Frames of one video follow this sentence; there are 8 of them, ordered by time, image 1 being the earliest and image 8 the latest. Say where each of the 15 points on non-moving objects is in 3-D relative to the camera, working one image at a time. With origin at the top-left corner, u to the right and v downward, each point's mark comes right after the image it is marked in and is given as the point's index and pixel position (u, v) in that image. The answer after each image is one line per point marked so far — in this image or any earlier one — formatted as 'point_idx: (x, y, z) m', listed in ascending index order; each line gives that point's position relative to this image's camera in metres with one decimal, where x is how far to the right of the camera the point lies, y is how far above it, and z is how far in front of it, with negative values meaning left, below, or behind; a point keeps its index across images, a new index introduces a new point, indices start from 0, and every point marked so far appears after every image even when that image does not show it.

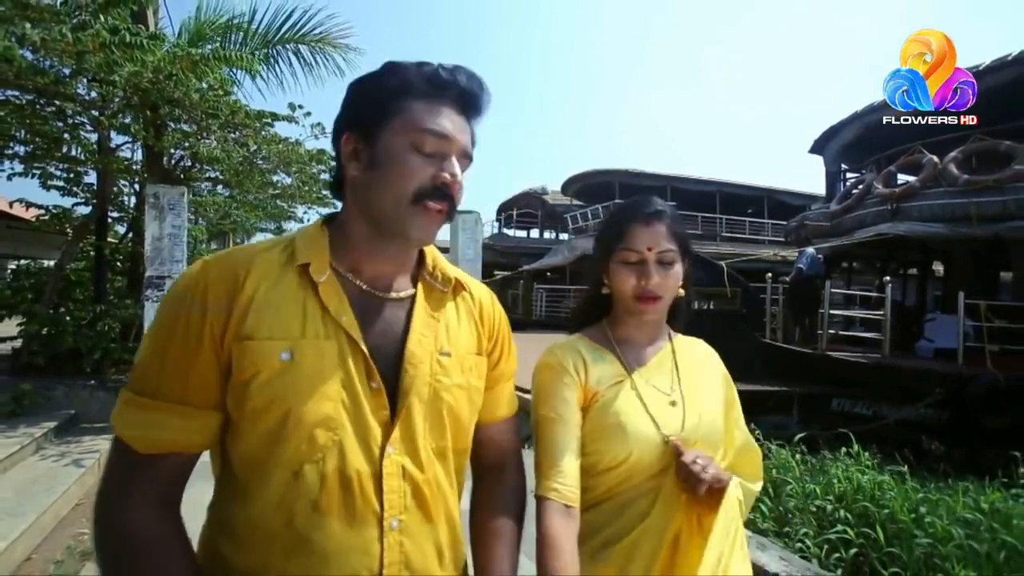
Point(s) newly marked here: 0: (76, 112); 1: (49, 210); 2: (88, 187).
0: (-3.9, +1.5, +5.8) m
1: (-4.9, +0.8, +6.6) m
2: (-4.4, +1.0, +6.4) m
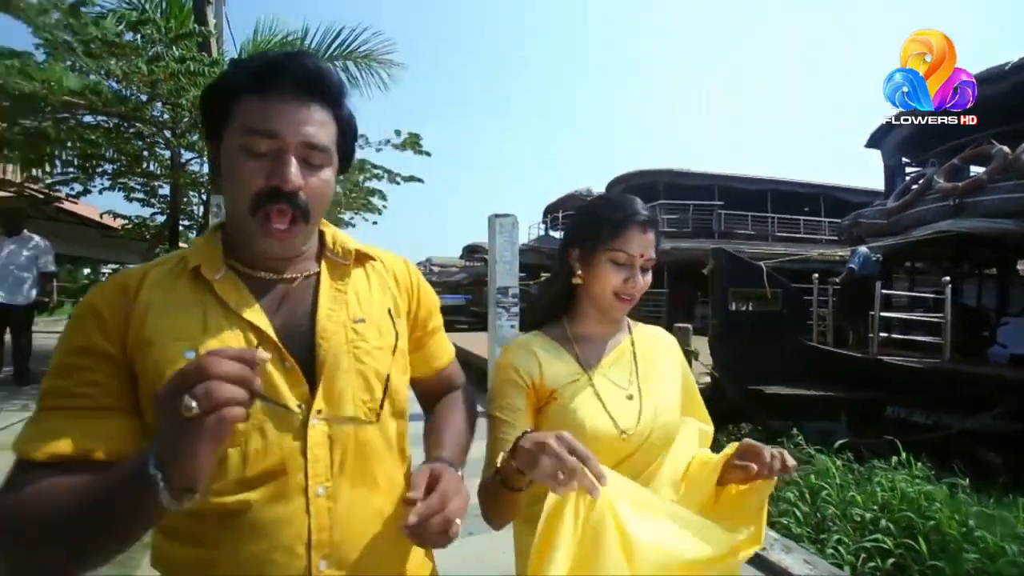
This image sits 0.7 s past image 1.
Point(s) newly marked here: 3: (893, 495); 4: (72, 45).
0: (-3.5, +1.5, +6.4) m
1: (-4.5, +0.8, +7.3) m
2: (-4.0, +1.0, +7.0) m
3: (+2.5, -1.3, +3.9) m
4: (-3.9, +2.2, +5.9) m
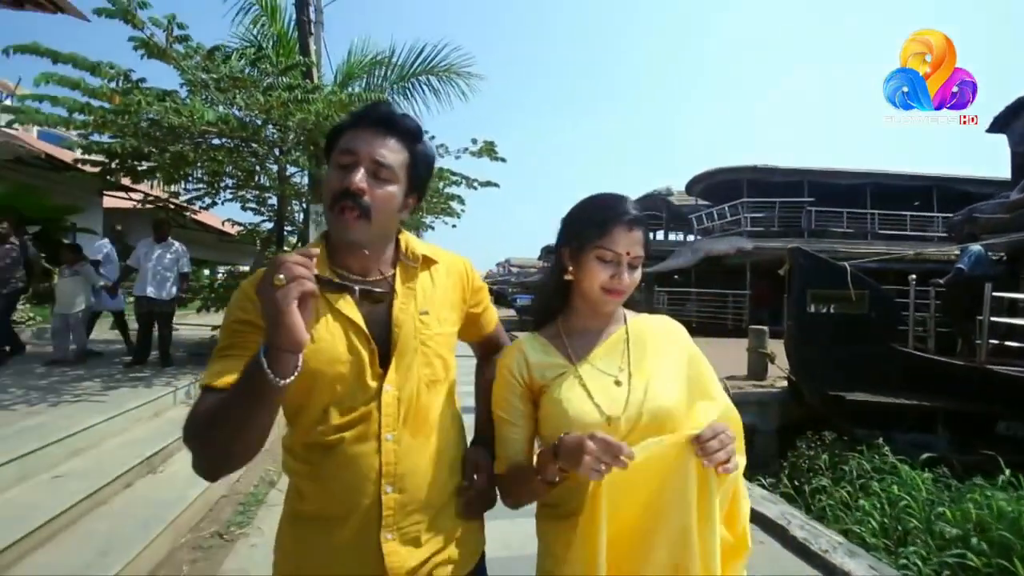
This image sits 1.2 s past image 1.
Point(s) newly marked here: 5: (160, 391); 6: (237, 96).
0: (-2.8, +1.5, +7.1) m
1: (-3.5, +0.8, +8.2) m
2: (-3.1, +1.0, +7.8) m
3: (+2.7, -1.3, +3.6) m
4: (-3.2, +2.2, +6.7) m
5: (-3.4, -1.0, +6.0) m
6: (-2.9, +2.1, +6.6) m
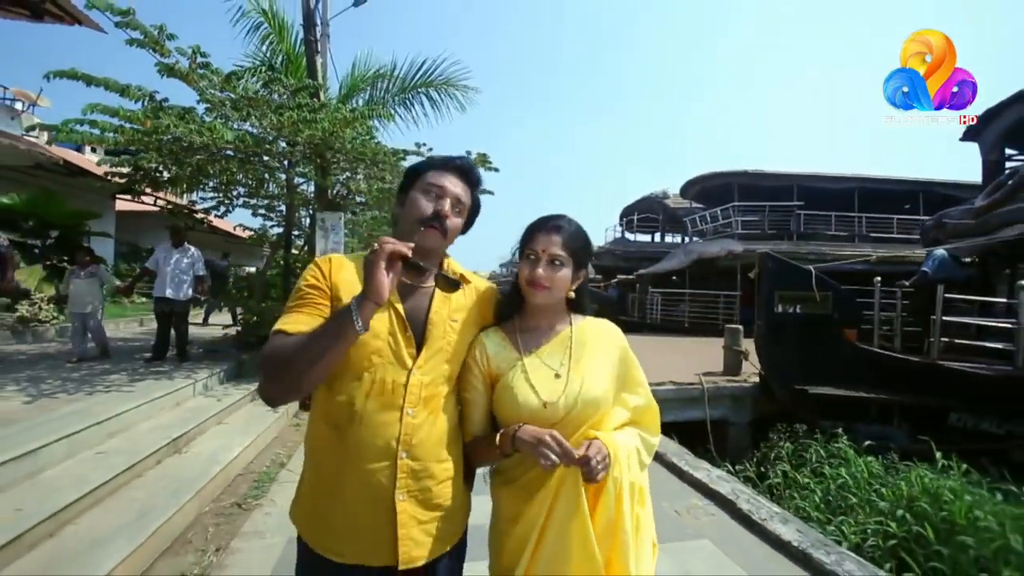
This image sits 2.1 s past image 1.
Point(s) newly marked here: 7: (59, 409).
0: (-2.8, +1.5, +7.6) m
1: (-3.6, +0.8, +8.7) m
2: (-3.1, +1.0, +8.4) m
3: (+2.6, -1.3, +4.0) m
4: (-3.3, +2.2, +7.2) m
5: (-3.5, -1.0, +6.5) m
6: (-3.0, +2.1, +7.2) m
7: (-3.8, -1.0, +5.3) m
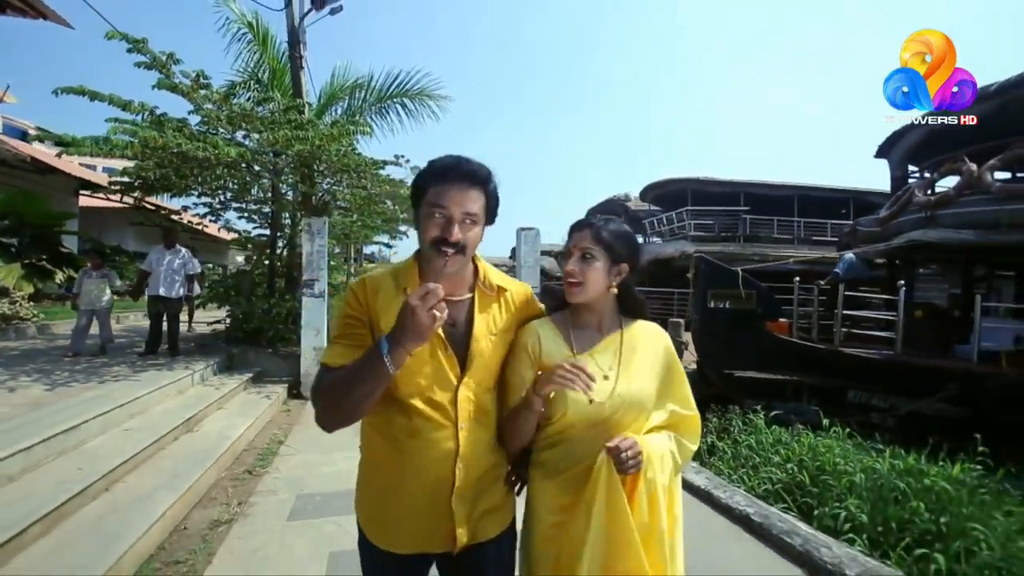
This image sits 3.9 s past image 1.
0: (-3.2, +1.5, +8.4) m
1: (-4.0, +0.8, +9.4) m
2: (-3.6, +1.0, +9.1) m
3: (+2.4, -1.3, +5.0) m
4: (-3.7, +2.2, +7.9) m
5: (-3.8, -1.0, +7.2) m
6: (-3.4, +2.1, +7.9) m
7: (-4.1, -1.0, +6.0) m
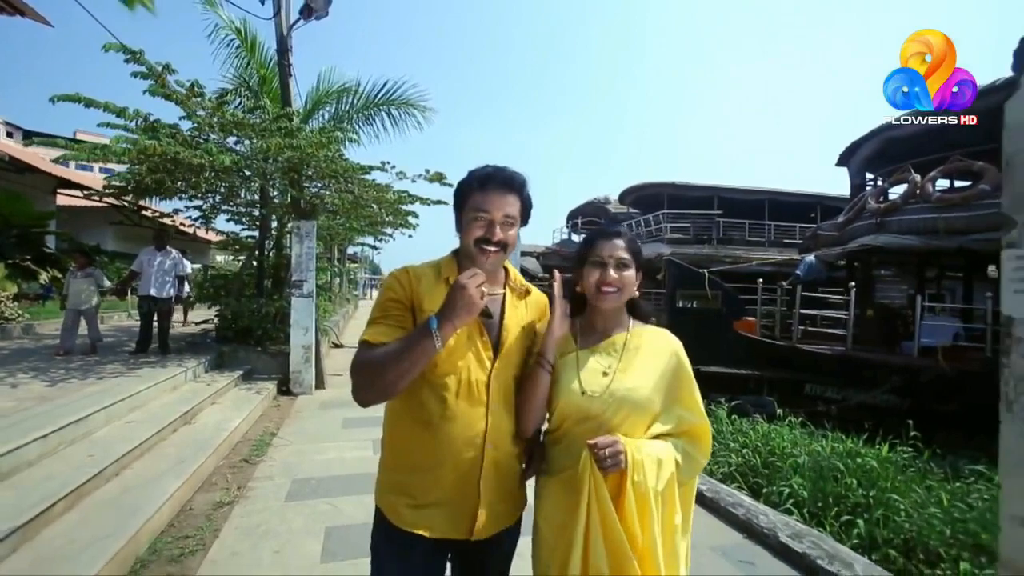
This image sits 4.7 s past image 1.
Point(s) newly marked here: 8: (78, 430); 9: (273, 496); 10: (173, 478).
0: (-3.5, +1.5, +8.7) m
1: (-4.3, +0.8, +9.7) m
2: (-3.9, +1.0, +9.4) m
3: (+2.2, -1.3, +5.5) m
4: (-3.9, +2.2, +8.2) m
5: (-4.1, -1.0, +7.5) m
6: (-3.6, +2.1, +8.2) m
7: (-4.3, -1.0, +6.2) m
8: (-3.3, -1.1, +4.8) m
9: (-1.7, -1.5, +4.5) m
10: (-2.3, -1.3, +4.4) m
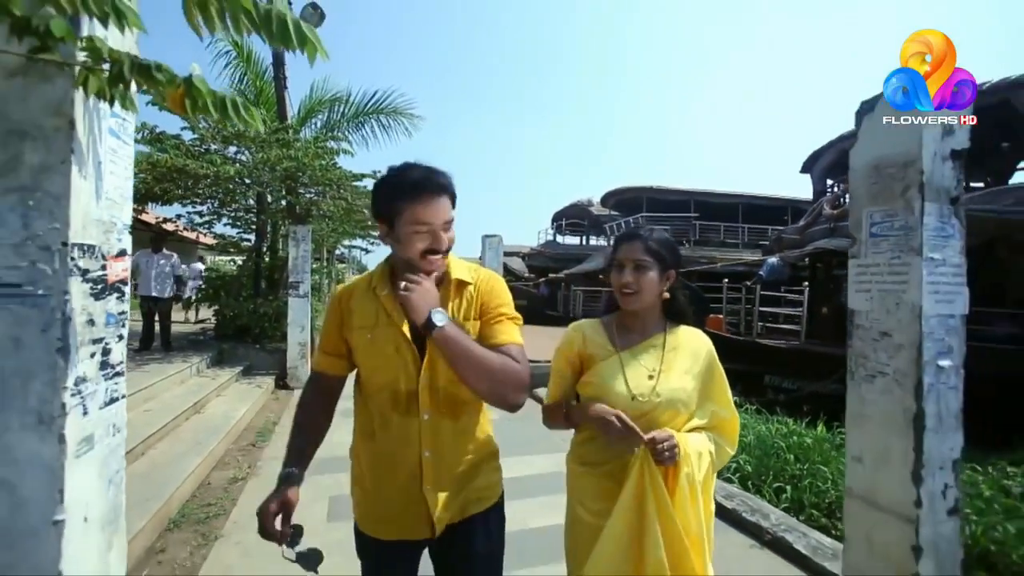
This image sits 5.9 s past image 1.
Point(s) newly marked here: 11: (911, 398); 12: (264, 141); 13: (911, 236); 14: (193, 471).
0: (-3.7, +1.5, +9.2) m
1: (-4.6, +0.8, +10.2) m
2: (-4.1, +1.0, +9.9) m
3: (+2.0, -1.3, +6.1) m
4: (-4.1, +2.1, +8.7) m
5: (-4.3, -1.0, +8.0) m
6: (-3.9, +2.0, +8.7) m
7: (-4.5, -1.0, +6.8) m
8: (-3.5, -1.1, +5.3) m
9: (-1.9, -1.5, +5.0) m
10: (-2.5, -1.3, +4.9) m
11: (+1.3, -0.4, +2.1) m
12: (-3.4, +2.0, +8.7) m
13: (+1.3, +0.2, +2.1) m
14: (-2.4, -1.4, +4.7) m
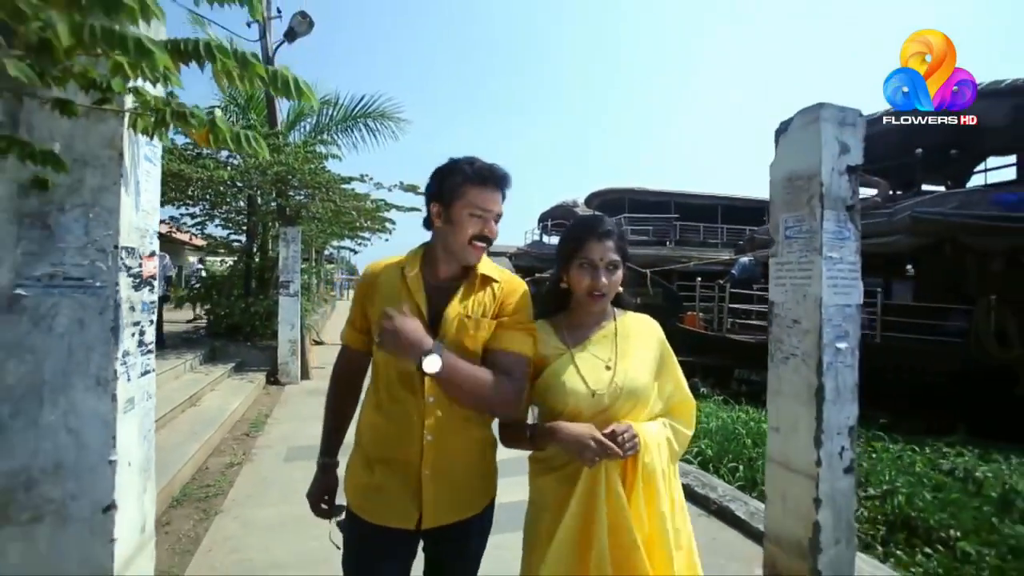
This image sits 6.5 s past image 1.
0: (-4.0, +1.5, +9.5) m
1: (-4.9, +0.8, +10.5) m
2: (-4.4, +1.0, +10.2) m
3: (+1.8, -1.2, +6.5) m
4: (-4.4, +2.2, +9.0) m
5: (-4.5, -1.0, +8.3) m
6: (-4.1, +2.1, +9.0) m
7: (-4.7, -1.0, +7.1) m
8: (-3.7, -1.1, +5.6) m
9: (-2.0, -1.5, +5.4) m
10: (-2.7, -1.3, +5.2) m
11: (+1.2, -0.3, +2.5) m
12: (-3.7, +2.1, +9.0) m
13: (+1.2, +0.2, +2.5) m
14: (-2.5, -1.3, +5.0) m
